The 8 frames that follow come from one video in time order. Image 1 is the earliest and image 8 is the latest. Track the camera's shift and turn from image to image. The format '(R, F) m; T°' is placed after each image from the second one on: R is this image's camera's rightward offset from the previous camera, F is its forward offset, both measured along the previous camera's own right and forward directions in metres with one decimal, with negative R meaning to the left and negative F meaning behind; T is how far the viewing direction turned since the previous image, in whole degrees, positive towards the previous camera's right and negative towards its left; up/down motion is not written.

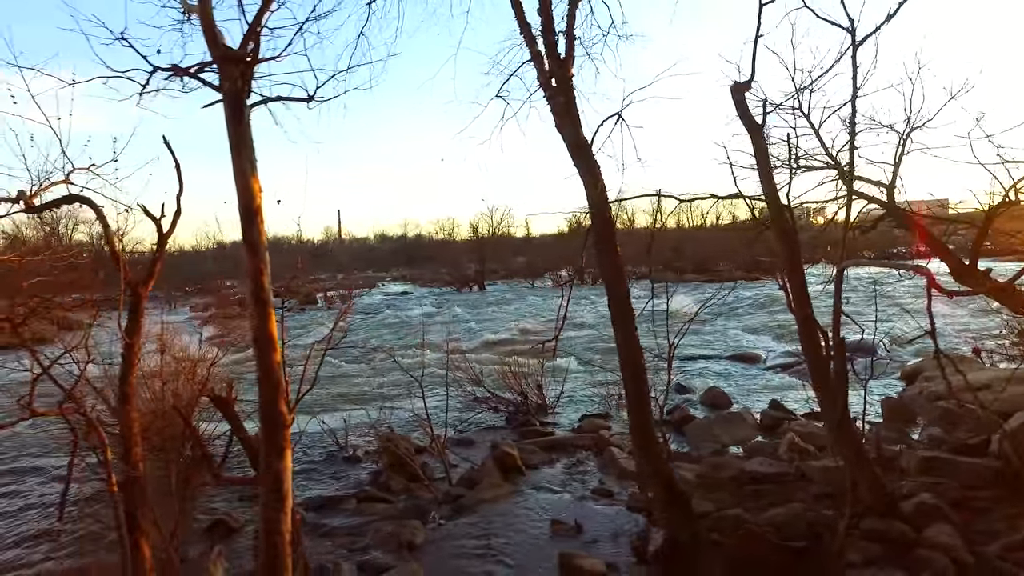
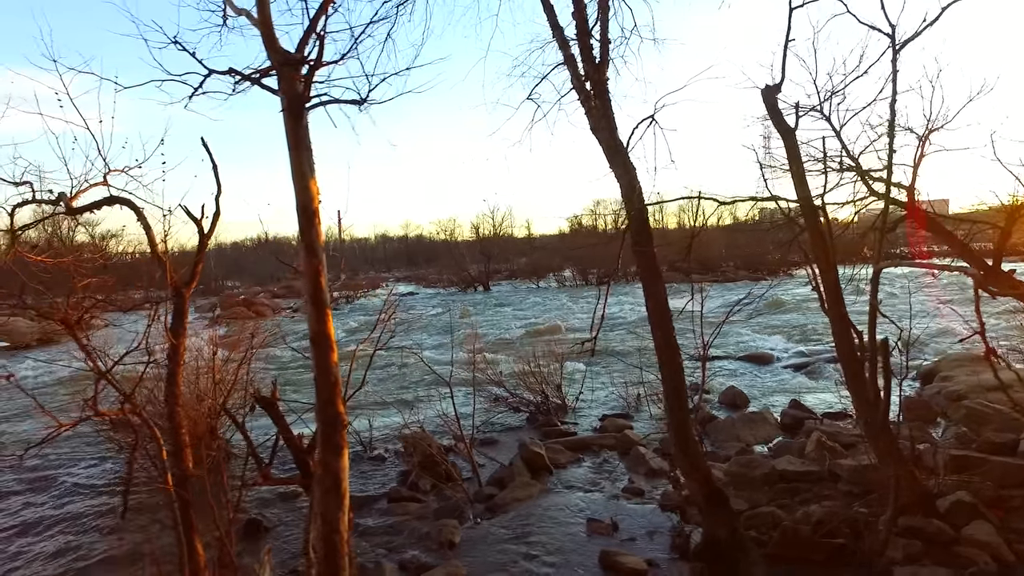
(-0.3, -0.1) m; 0°
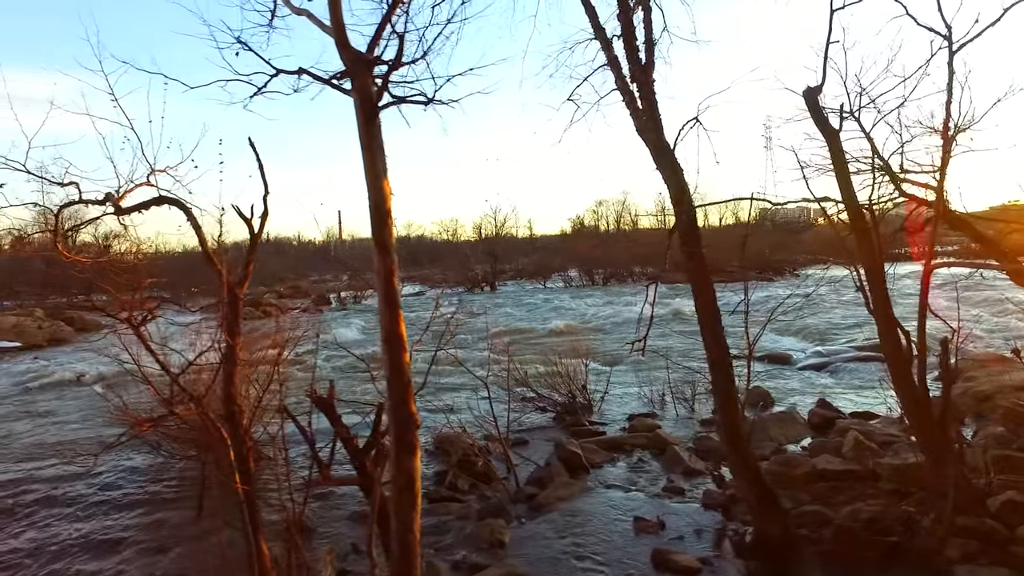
(-0.4, 0.0) m; 0°
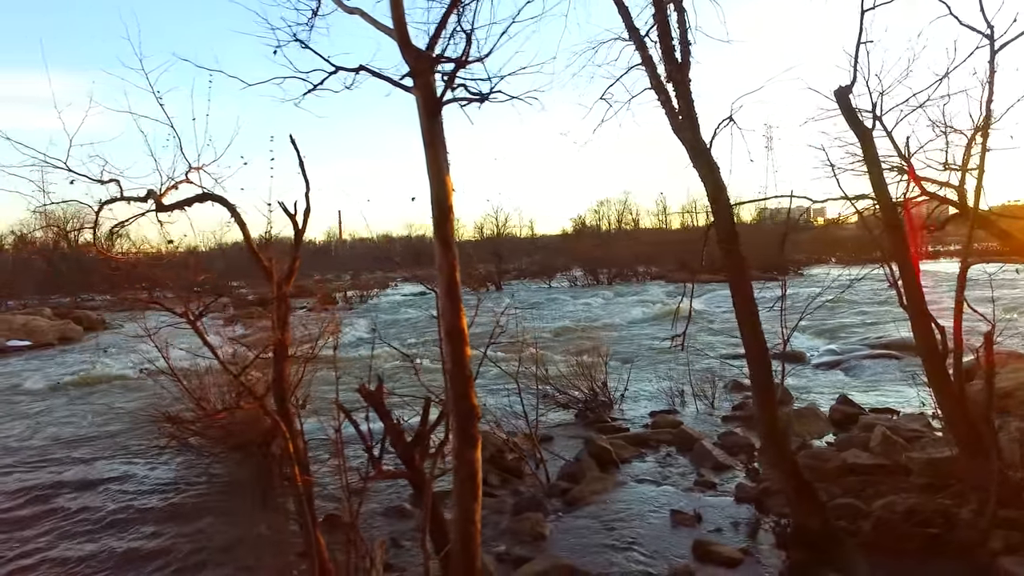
(-0.4, -0.1) m; 0°
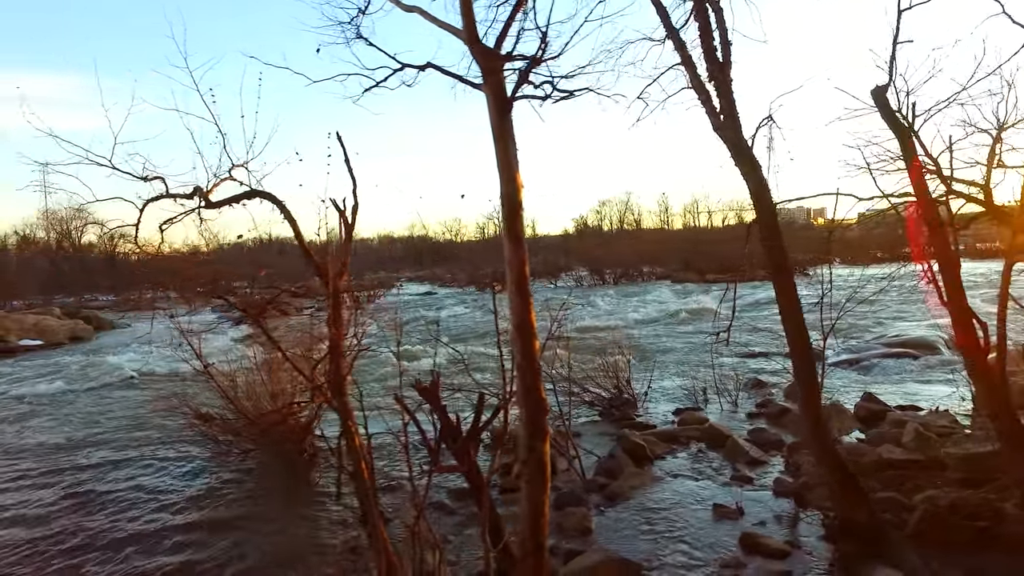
(-0.4, -0.1) m; 0°
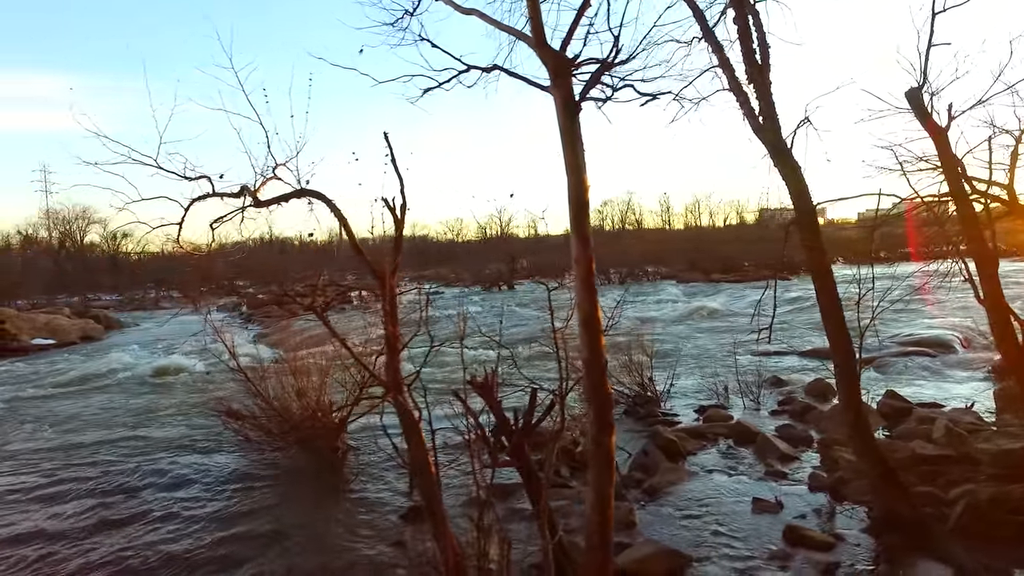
(-0.4, -0.1) m; 0°
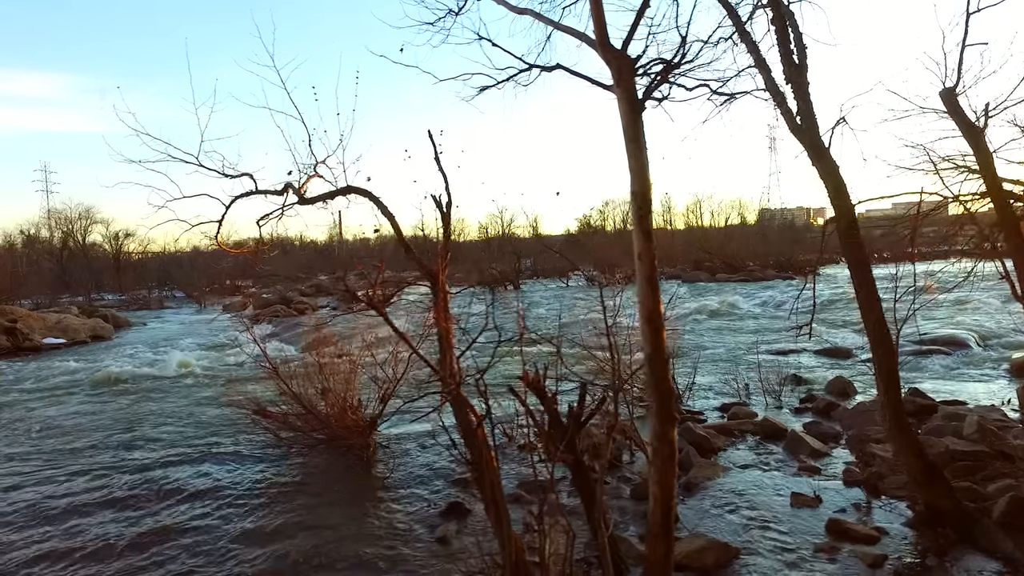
(-0.4, -0.1) m; 0°
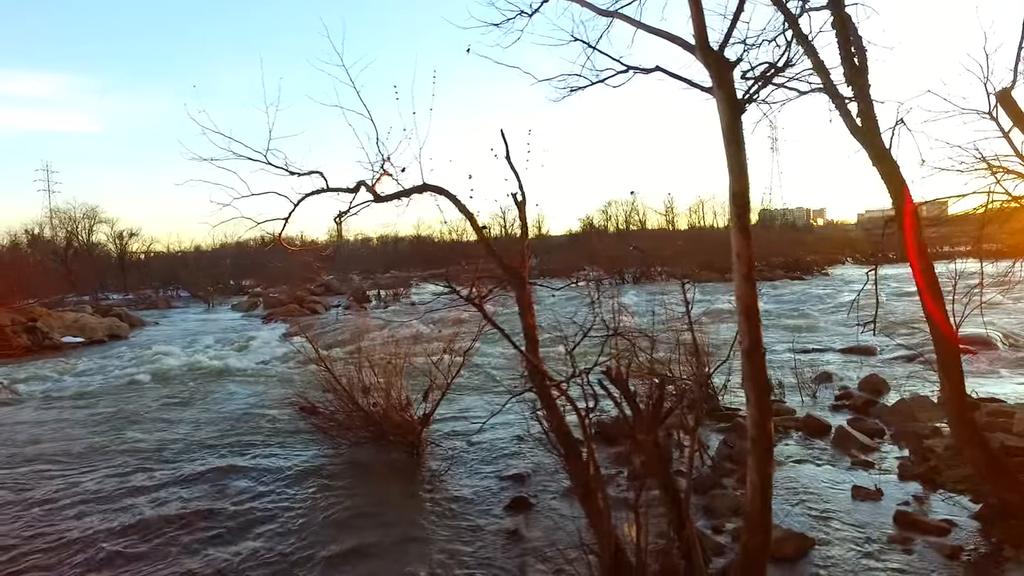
(-0.7, -0.1) m; +1°
